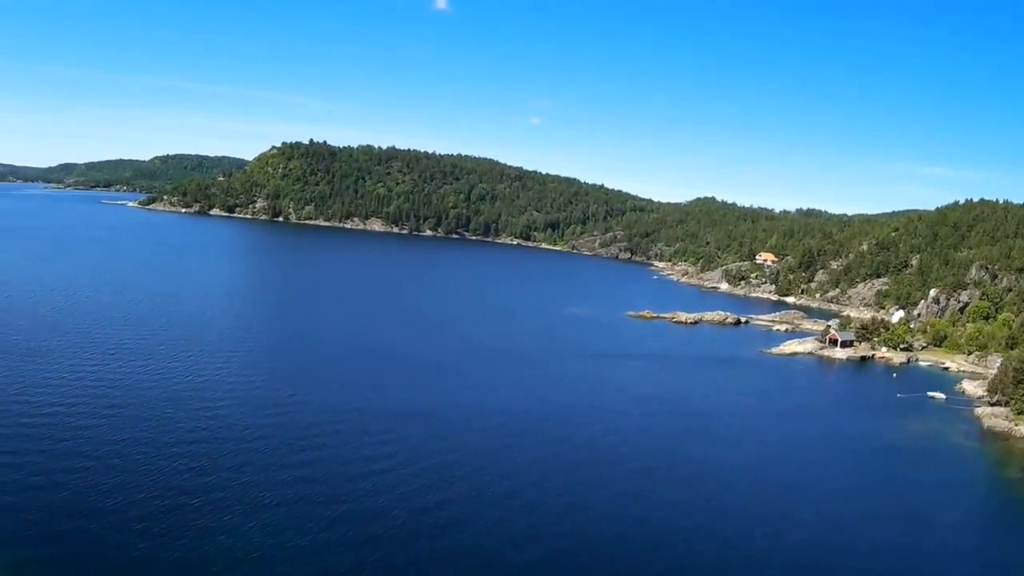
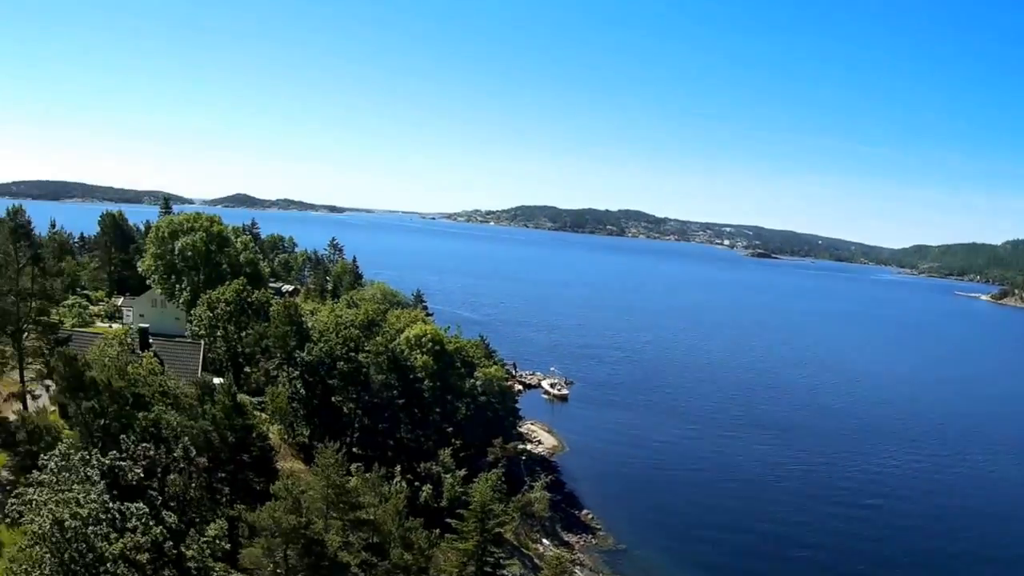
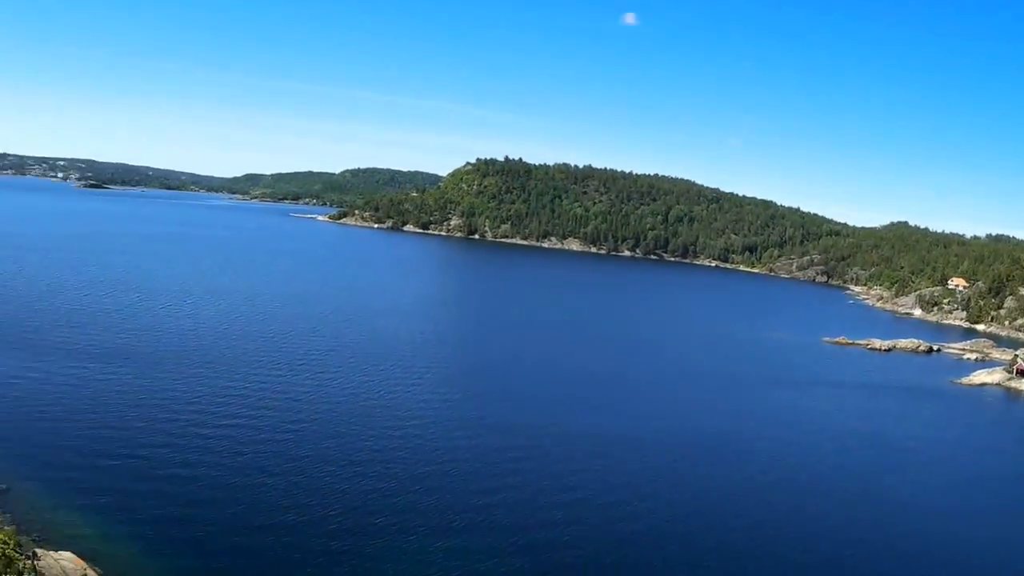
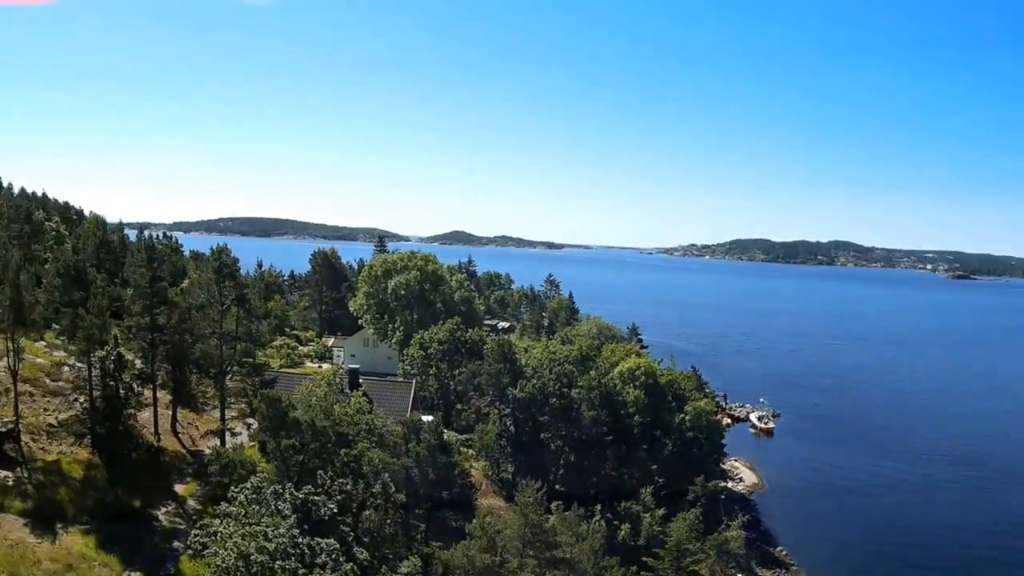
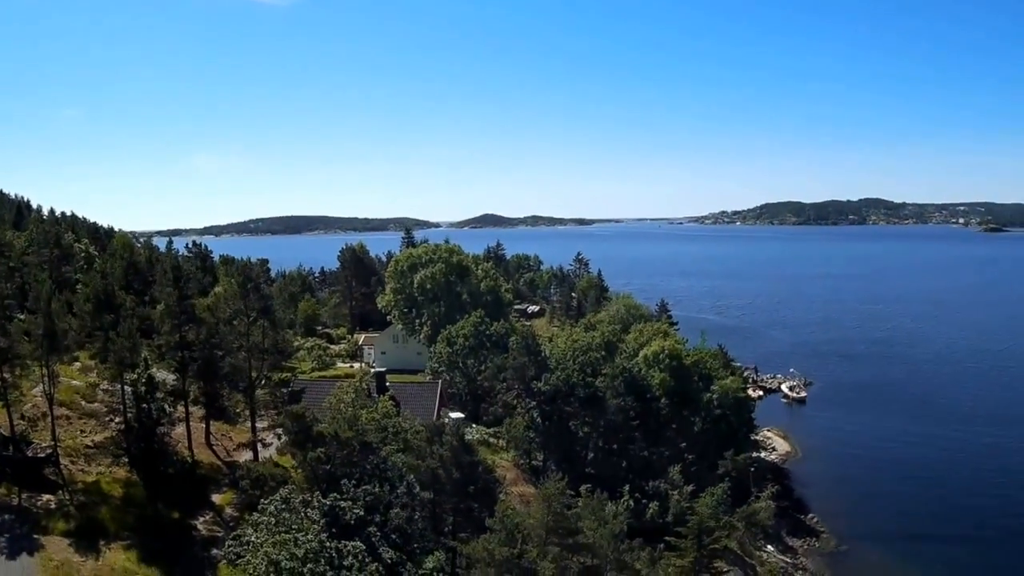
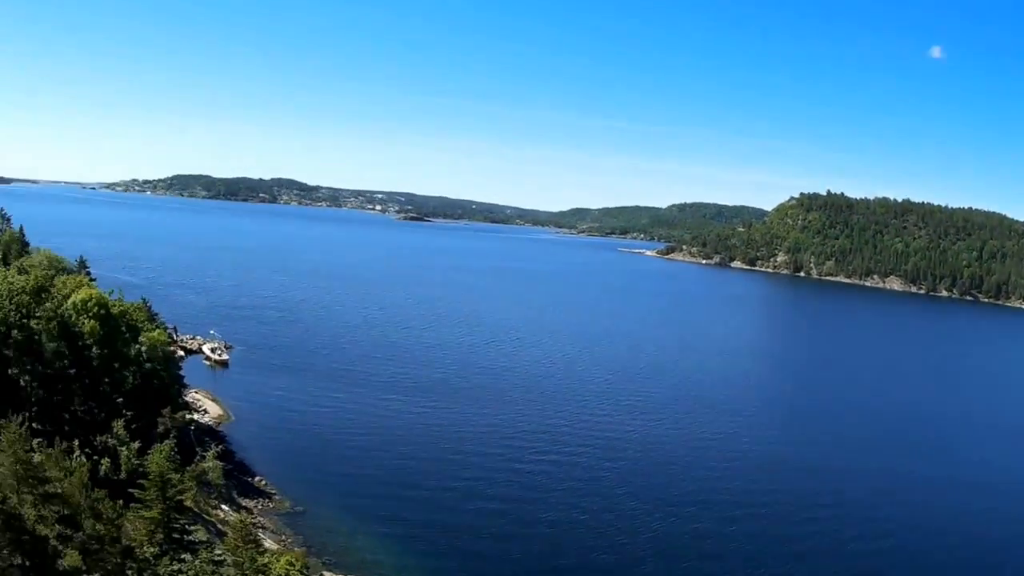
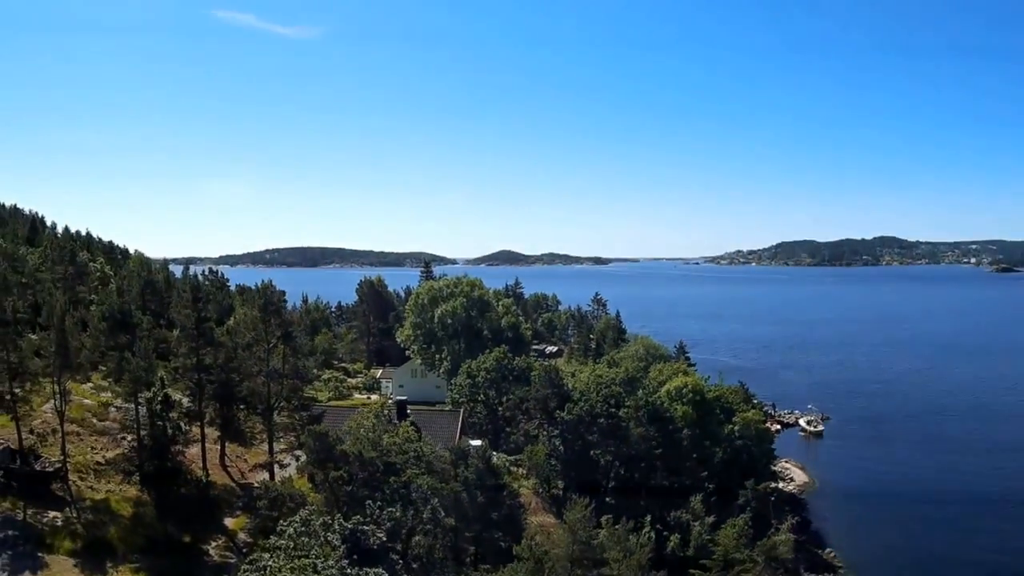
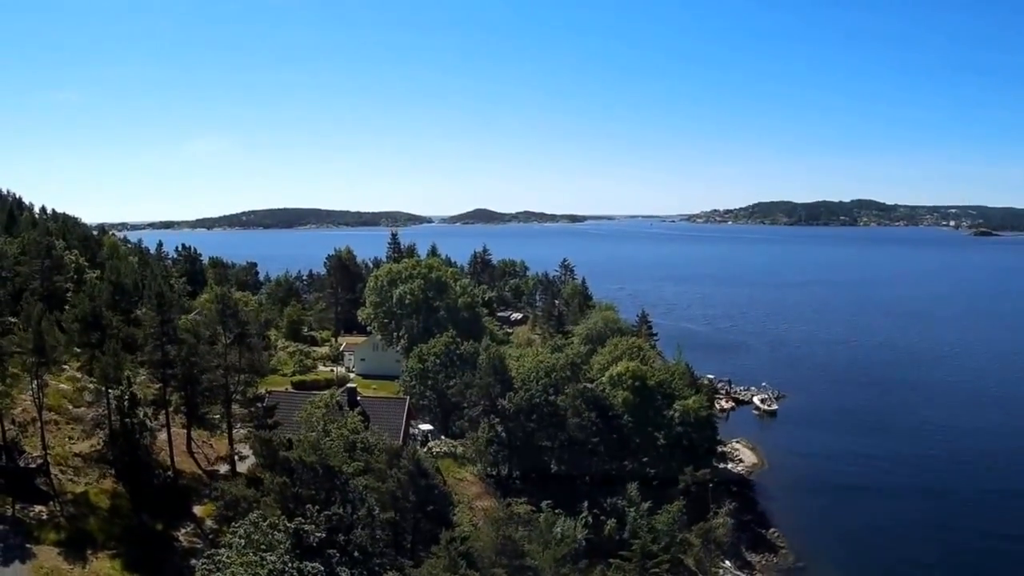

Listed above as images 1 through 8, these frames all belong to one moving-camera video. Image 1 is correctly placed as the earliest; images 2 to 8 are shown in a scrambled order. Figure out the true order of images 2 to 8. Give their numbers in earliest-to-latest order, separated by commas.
3, 6, 2, 4, 7, 5, 8
